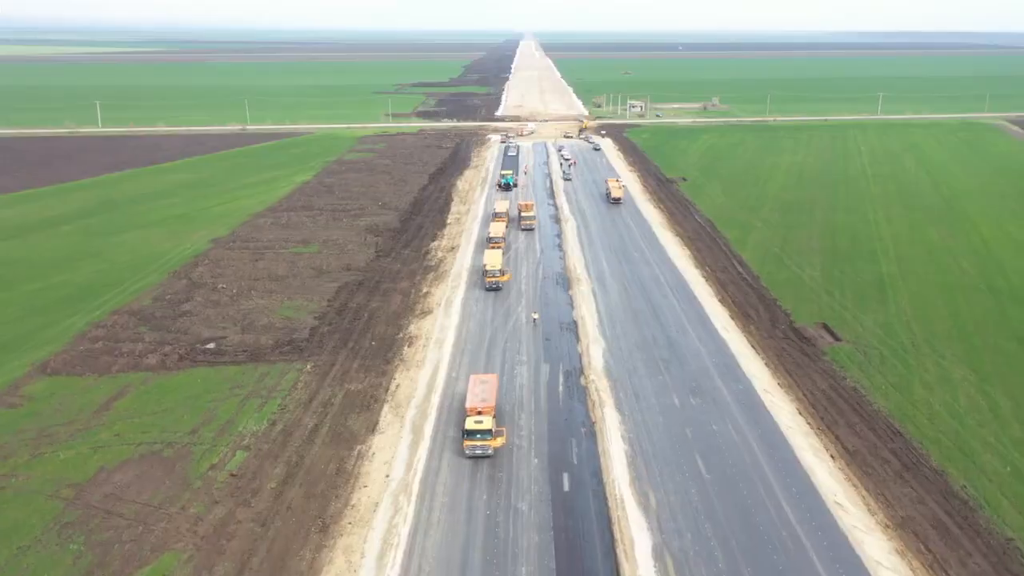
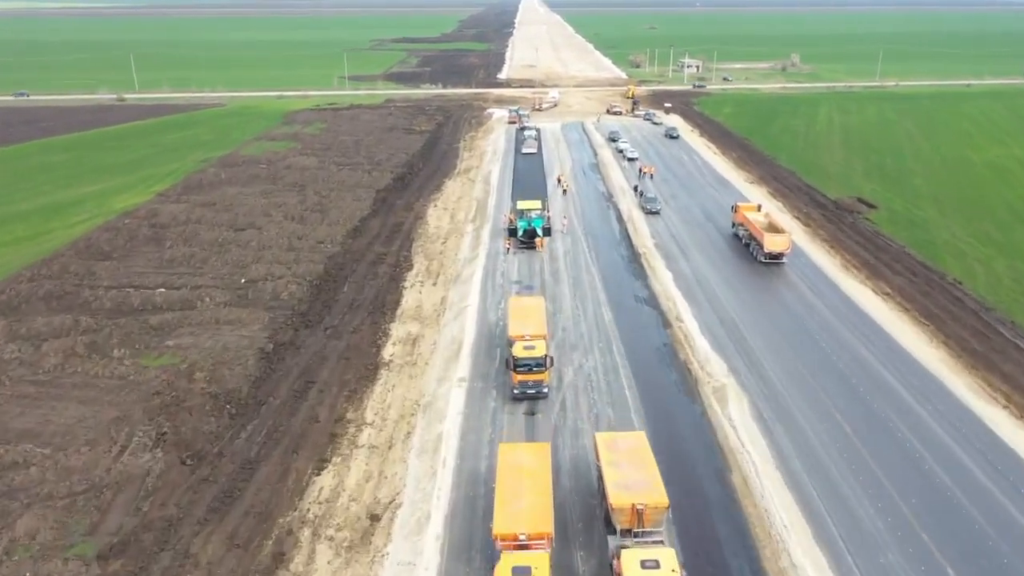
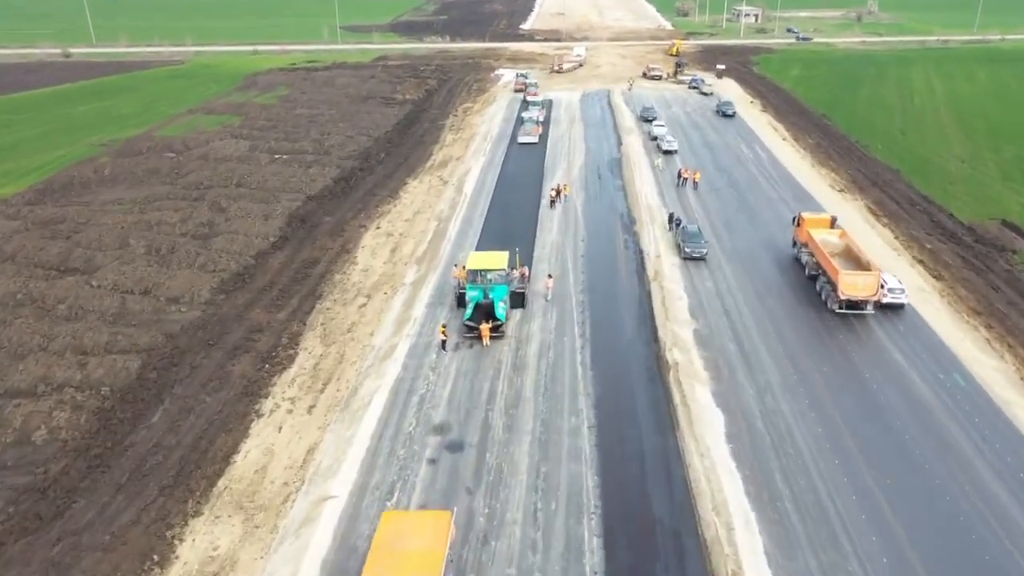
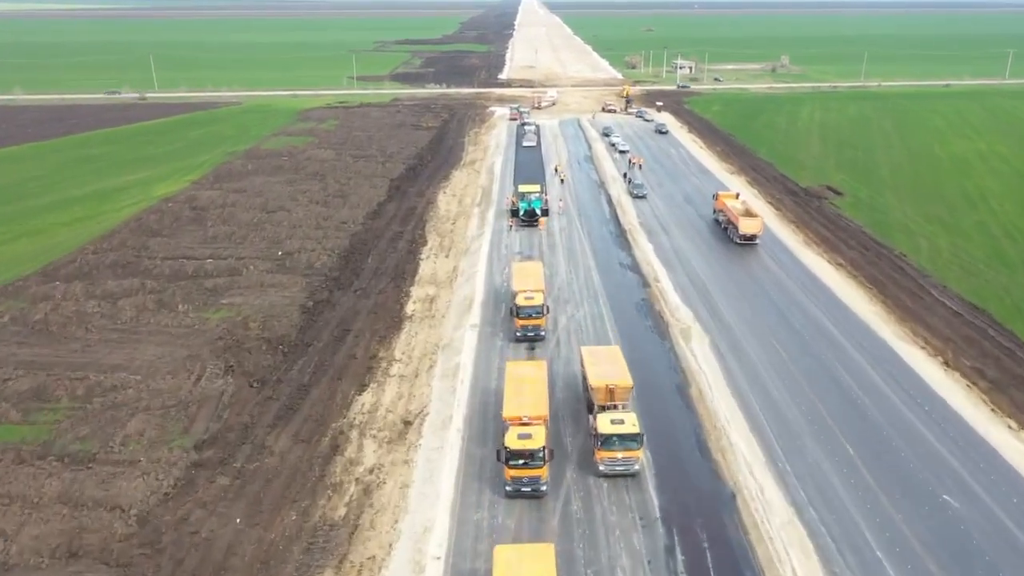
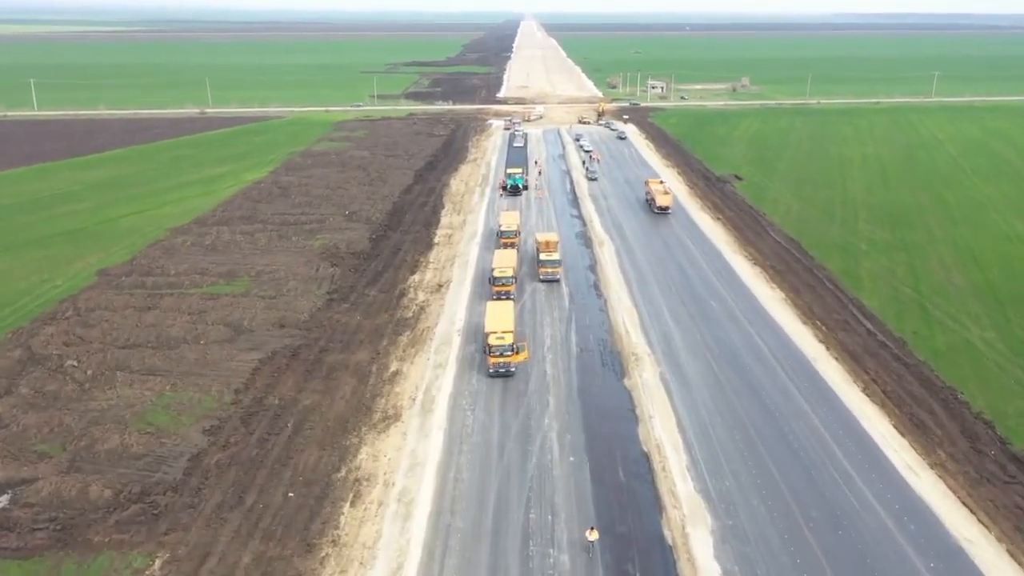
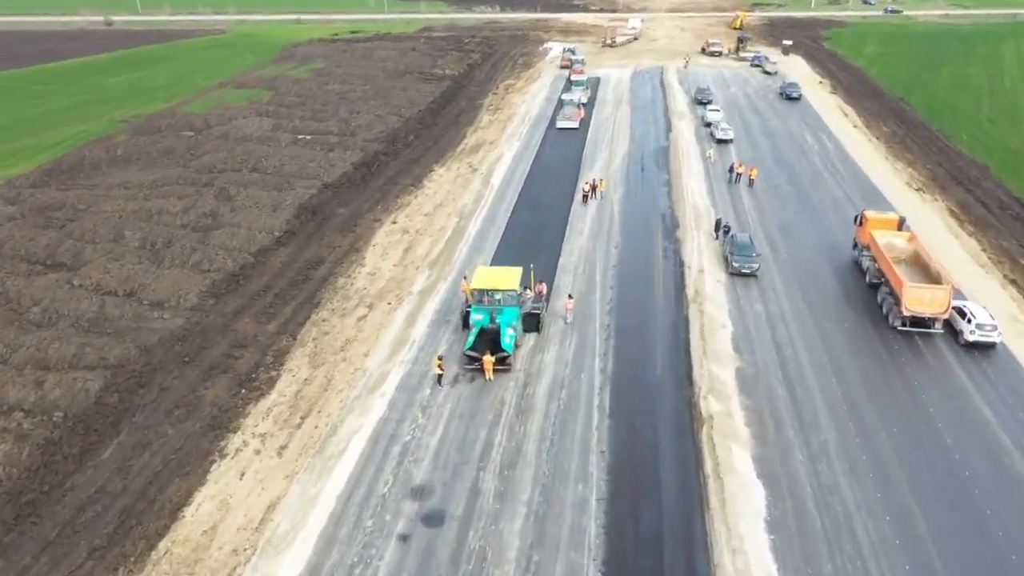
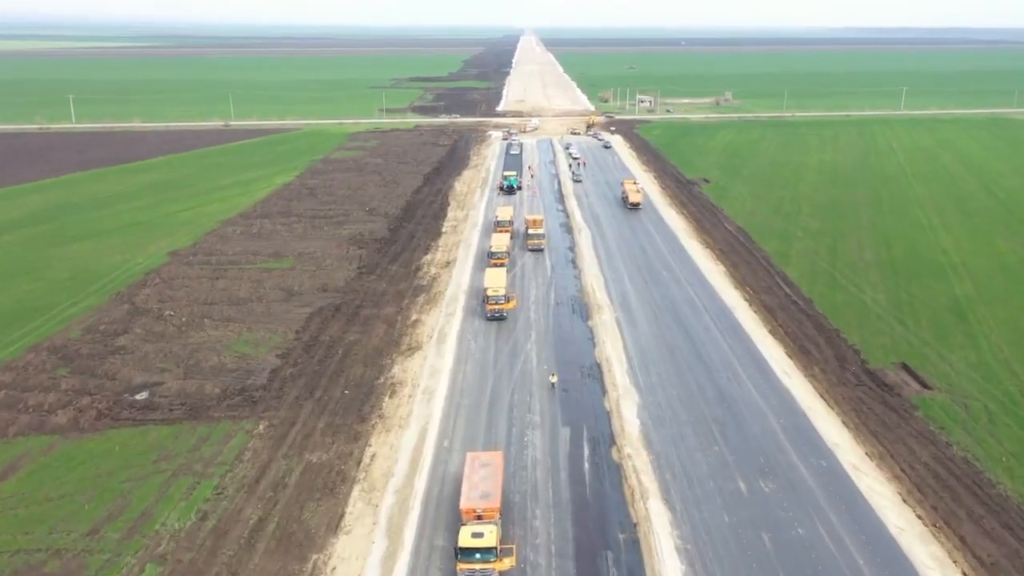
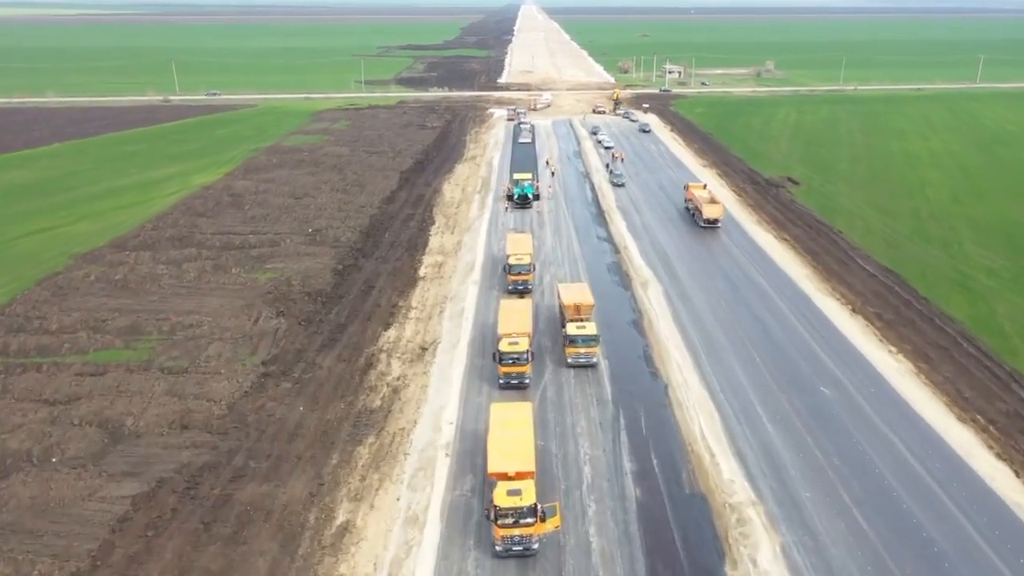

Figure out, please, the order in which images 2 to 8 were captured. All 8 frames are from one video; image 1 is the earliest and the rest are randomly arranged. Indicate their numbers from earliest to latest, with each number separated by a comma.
7, 5, 8, 4, 2, 3, 6
